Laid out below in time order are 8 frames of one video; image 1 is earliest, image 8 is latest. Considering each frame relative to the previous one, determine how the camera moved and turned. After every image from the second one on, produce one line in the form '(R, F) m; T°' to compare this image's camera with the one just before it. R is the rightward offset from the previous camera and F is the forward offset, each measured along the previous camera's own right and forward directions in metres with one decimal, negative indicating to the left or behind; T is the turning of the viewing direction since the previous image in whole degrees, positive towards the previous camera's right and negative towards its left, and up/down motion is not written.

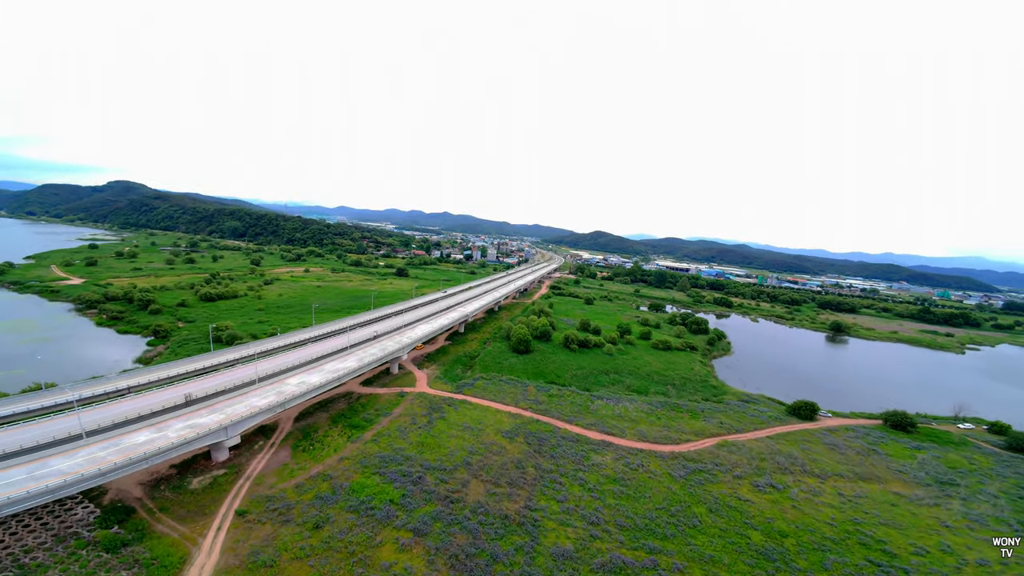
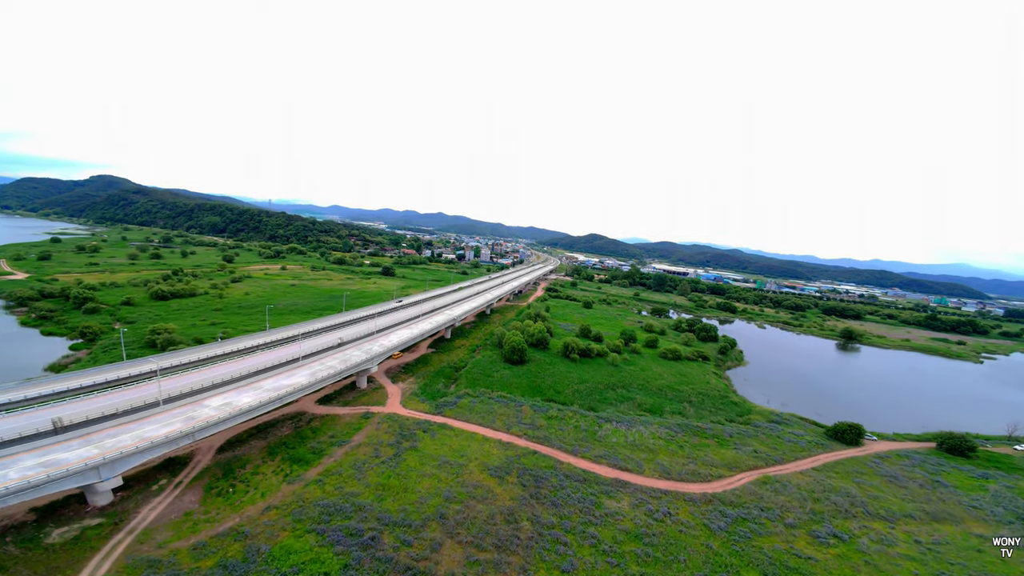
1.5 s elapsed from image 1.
(+0.1, +6.1) m; +1°
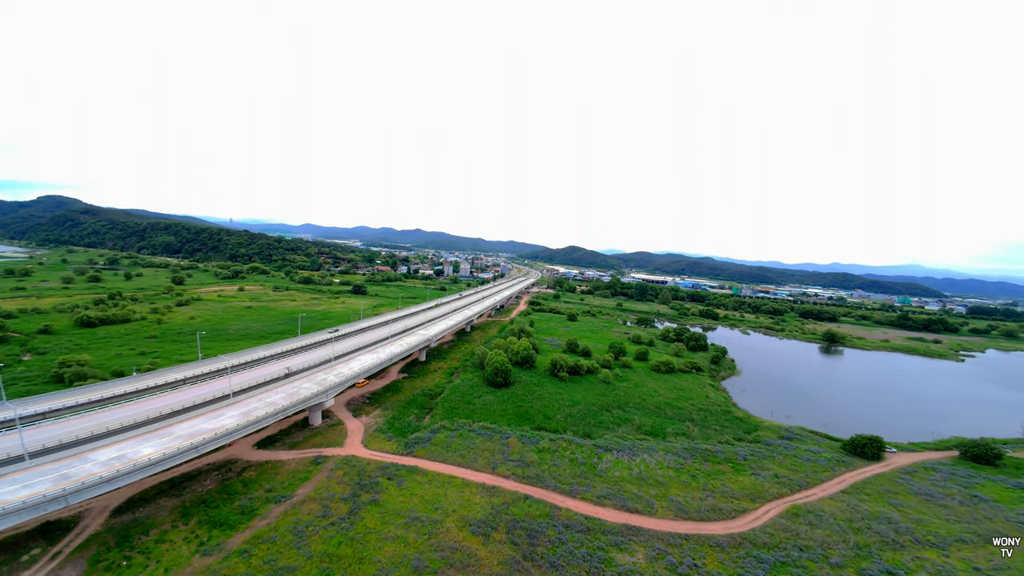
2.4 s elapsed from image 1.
(0.0, +3.8) m; +3°
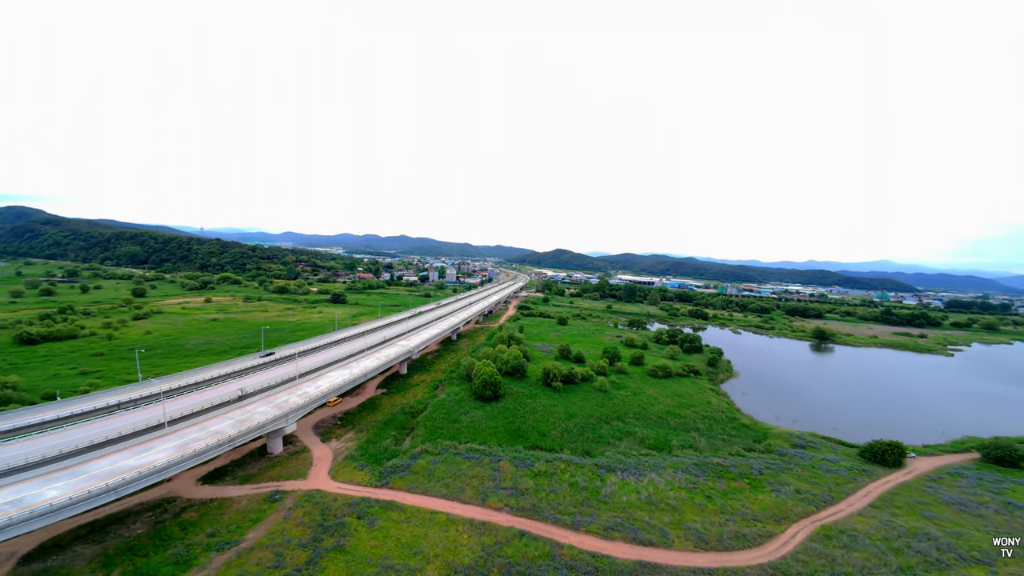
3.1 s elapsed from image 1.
(0.0, +2.9) m; +2°
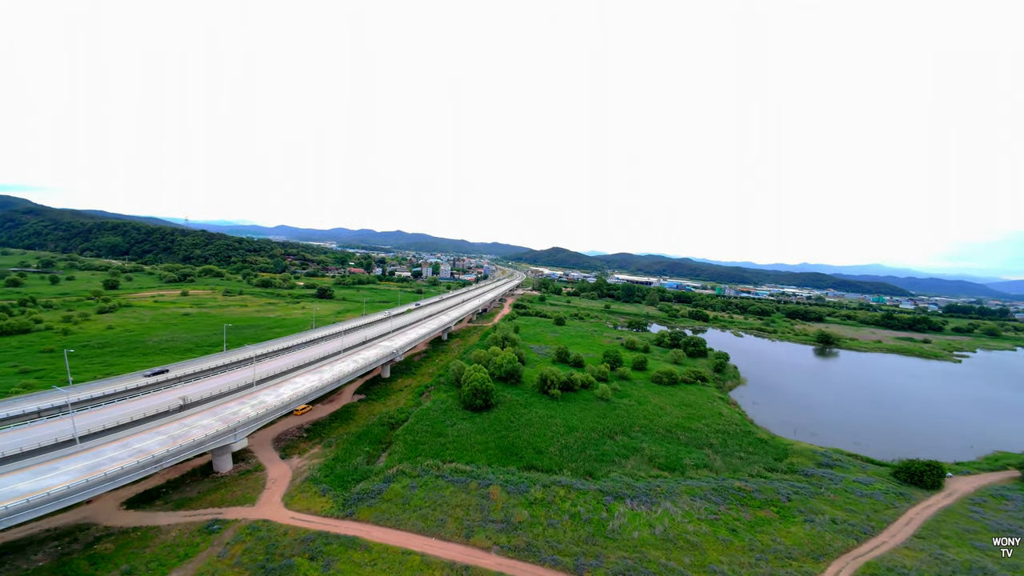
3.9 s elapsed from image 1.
(+0.1, +3.5) m; +1°
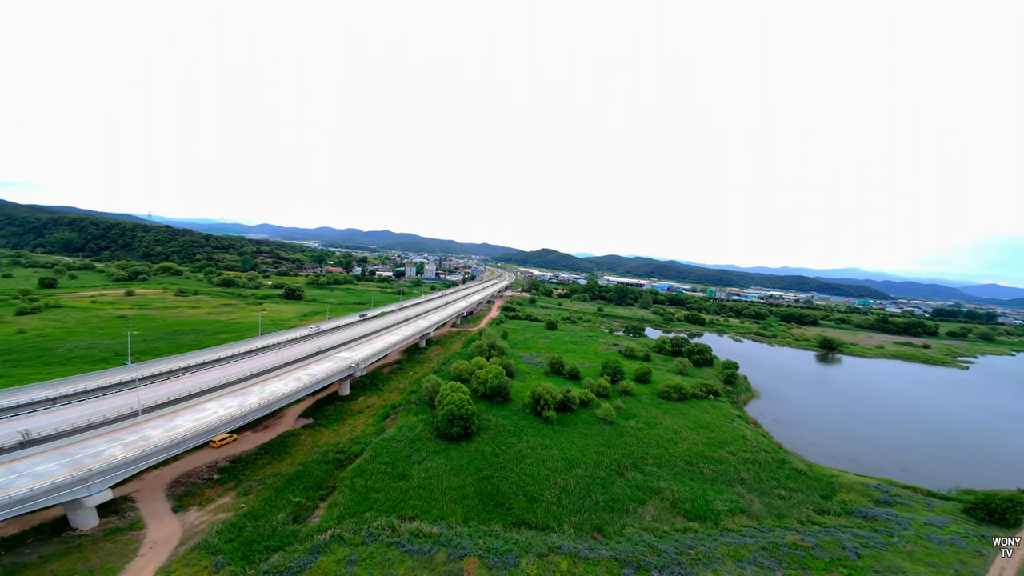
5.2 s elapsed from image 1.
(+0.2, +5.8) m; +2°
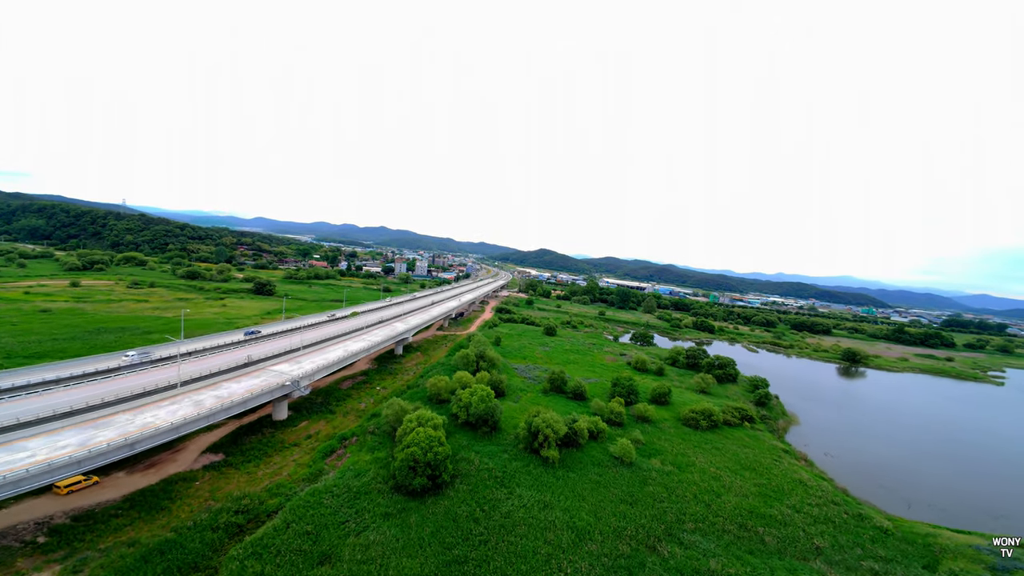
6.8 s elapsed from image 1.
(+0.3, +6.8) m; 0°
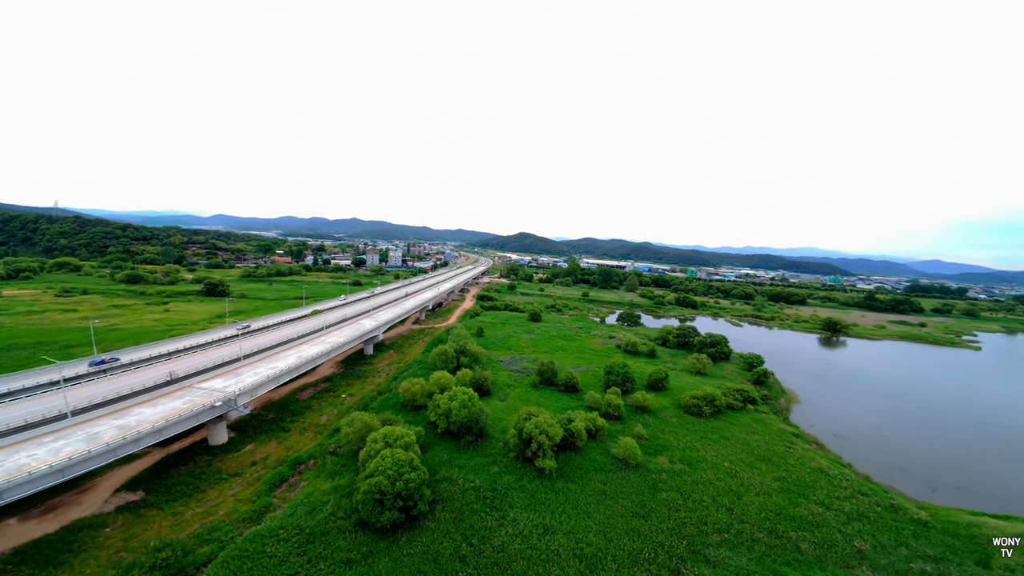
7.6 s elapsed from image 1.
(0.0, +3.5) m; +3°
